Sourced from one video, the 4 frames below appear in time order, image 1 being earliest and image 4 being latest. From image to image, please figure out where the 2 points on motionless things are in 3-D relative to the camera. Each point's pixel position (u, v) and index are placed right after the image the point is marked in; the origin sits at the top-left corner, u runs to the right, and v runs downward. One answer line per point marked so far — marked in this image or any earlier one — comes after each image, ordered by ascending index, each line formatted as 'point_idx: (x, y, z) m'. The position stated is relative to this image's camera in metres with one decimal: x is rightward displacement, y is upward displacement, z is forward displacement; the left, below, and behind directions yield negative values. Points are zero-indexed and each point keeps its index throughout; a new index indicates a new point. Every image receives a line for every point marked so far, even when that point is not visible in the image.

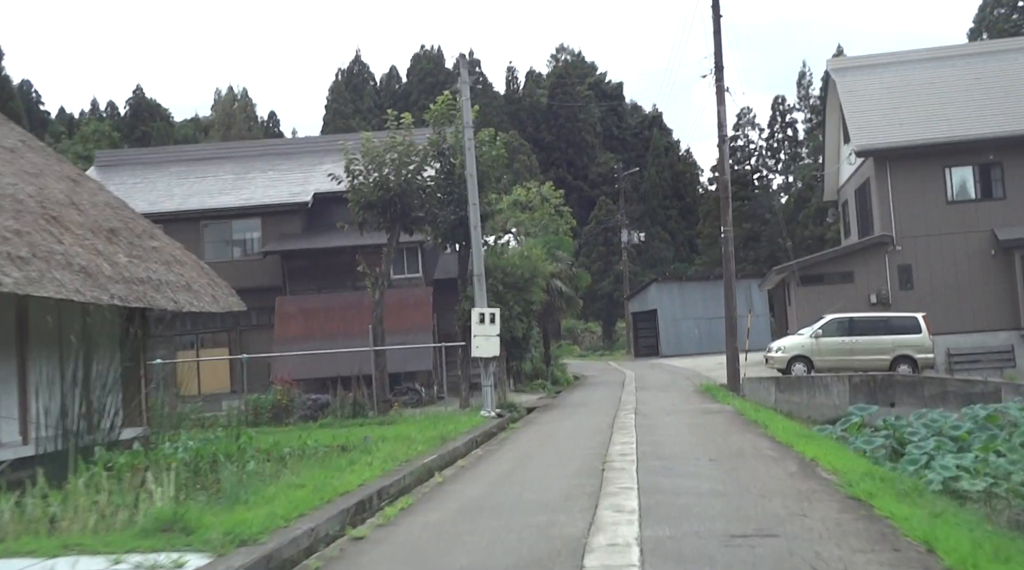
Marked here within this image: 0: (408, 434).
0: (-1.8, -2.6, +14.8) m
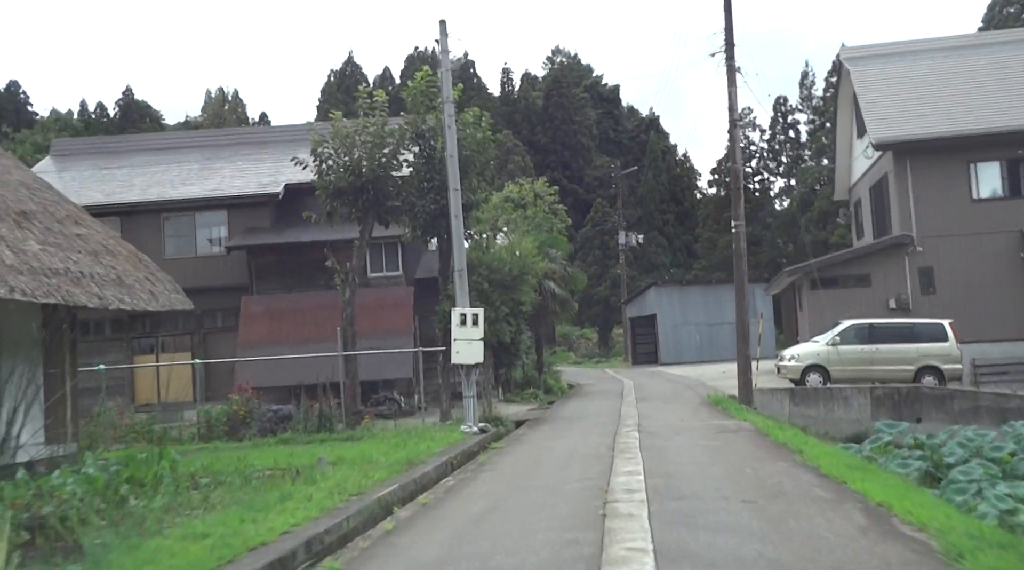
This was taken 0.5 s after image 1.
0: (-2.1, -2.5, +12.6) m
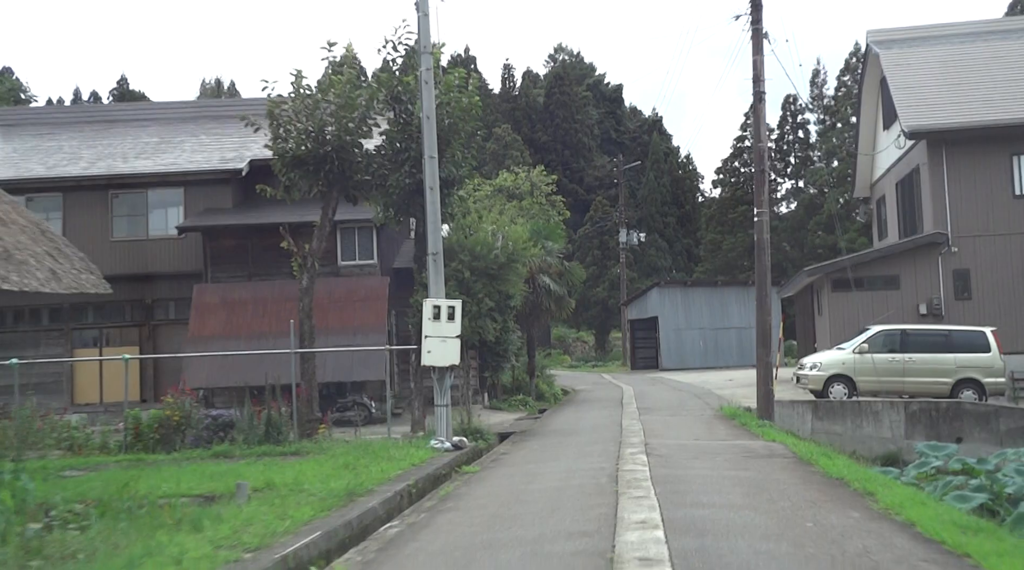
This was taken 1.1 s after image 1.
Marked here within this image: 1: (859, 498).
0: (-2.4, -2.3, +9.9) m
1: (+3.1, -1.9, +7.5) m
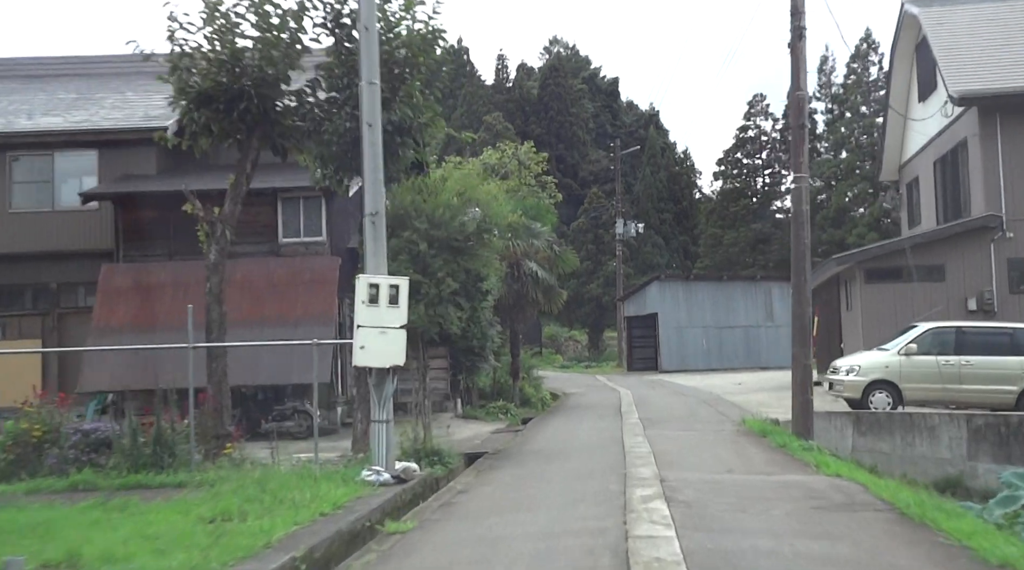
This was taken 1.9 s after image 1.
0: (-2.8, -1.9, +6.2) m
1: (+2.7, -1.6, +3.9) m
